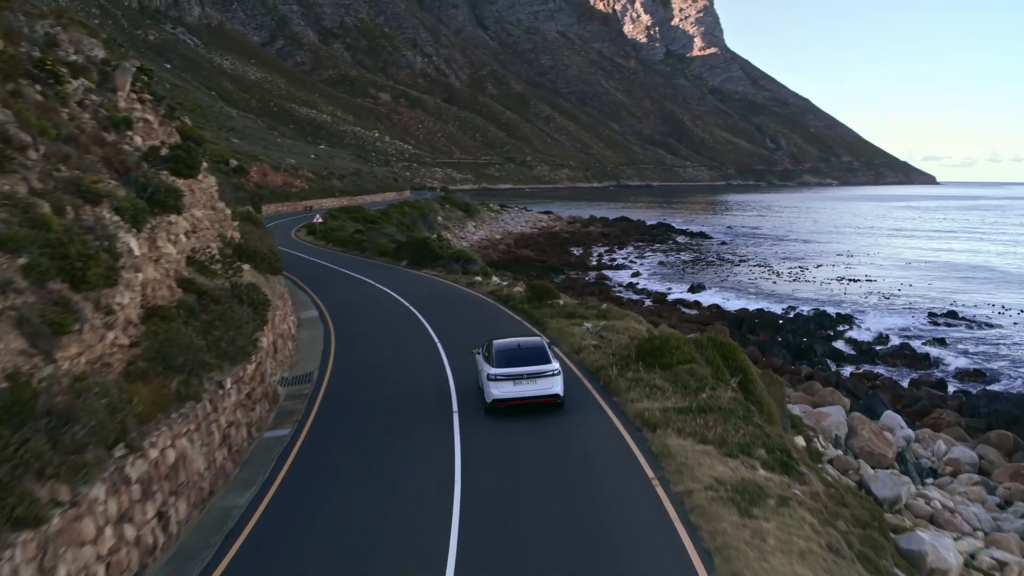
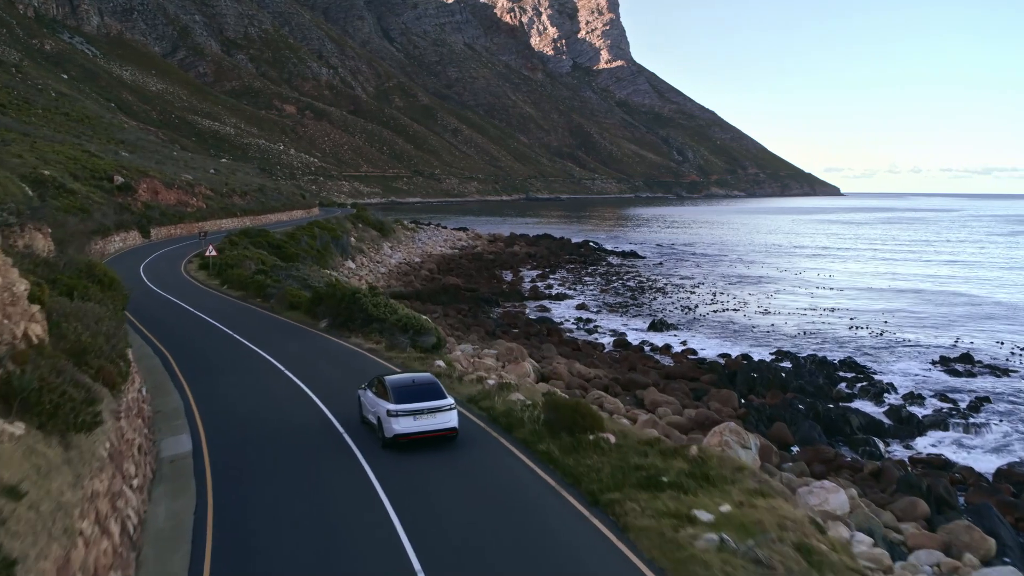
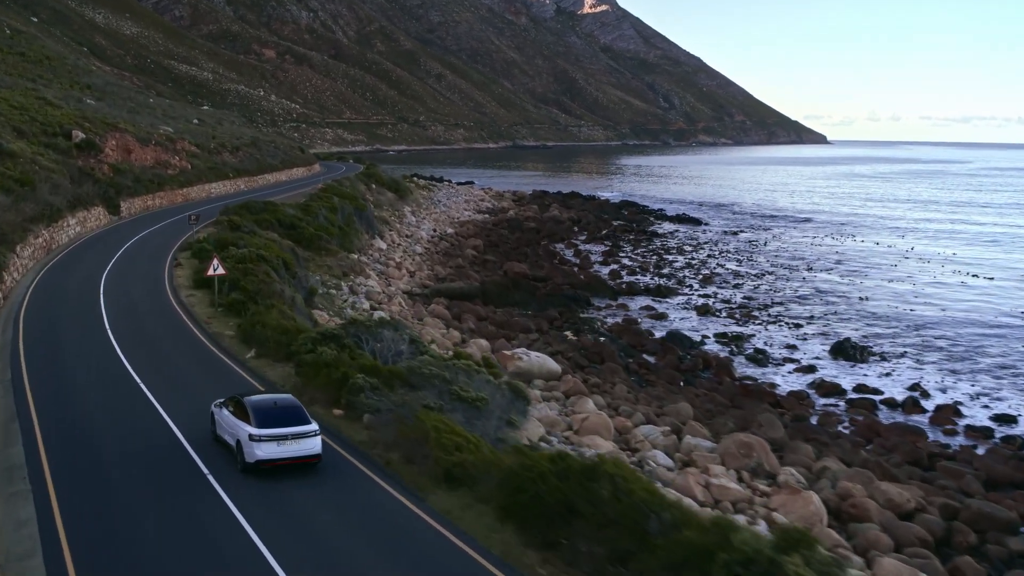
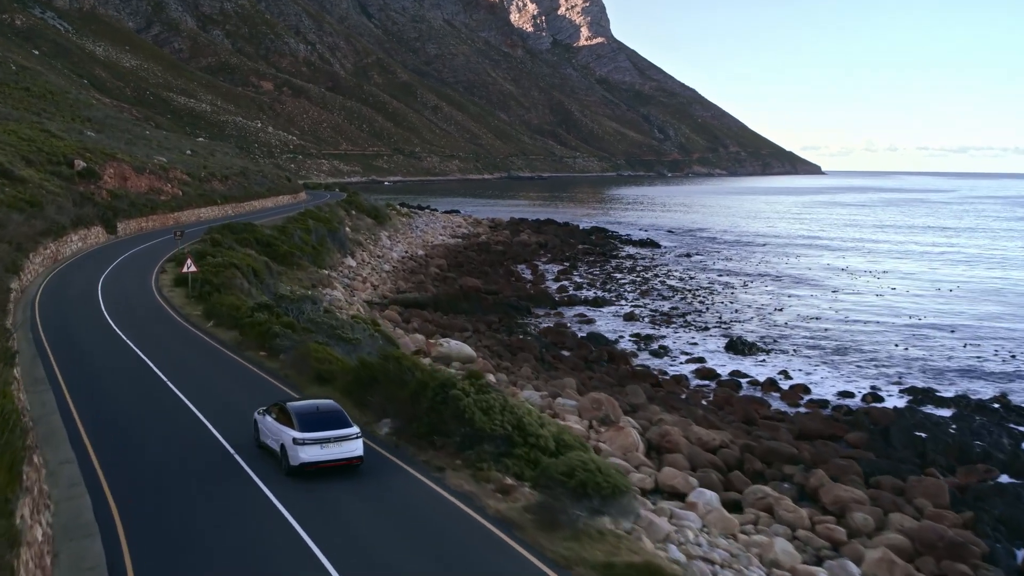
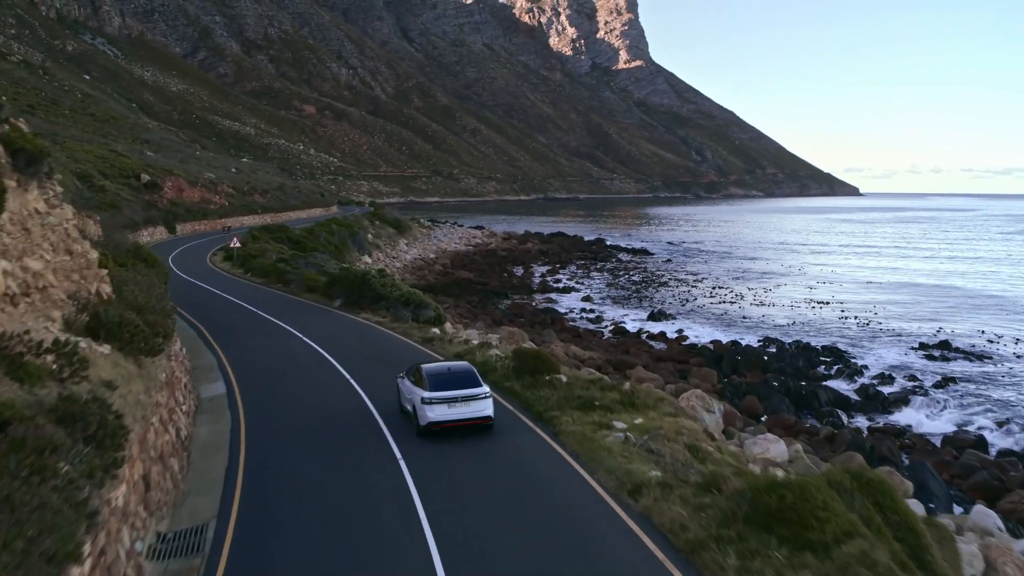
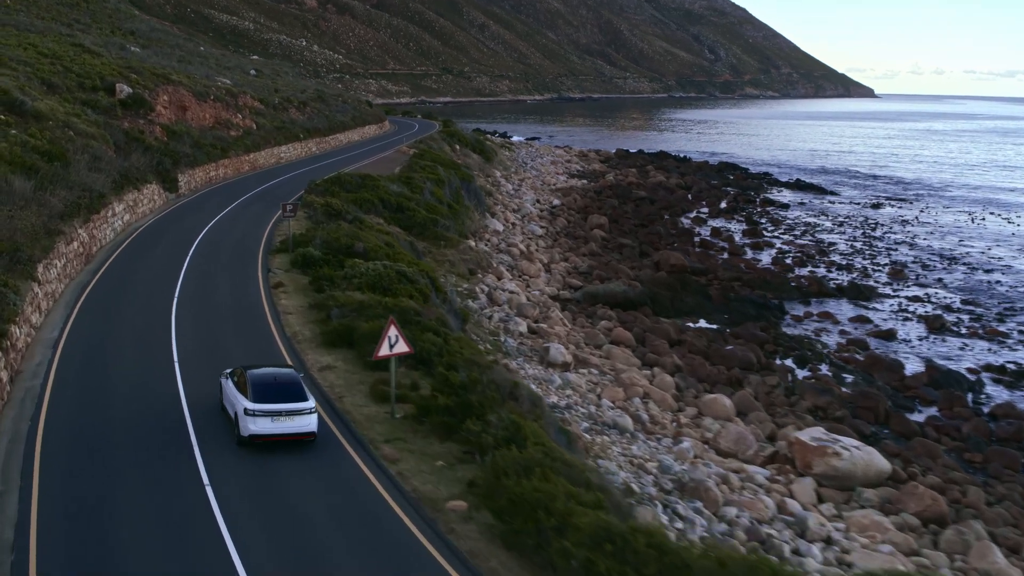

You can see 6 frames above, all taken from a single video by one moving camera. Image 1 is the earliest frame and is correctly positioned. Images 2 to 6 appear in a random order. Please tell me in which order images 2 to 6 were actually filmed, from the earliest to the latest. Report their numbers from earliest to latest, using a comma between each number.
5, 2, 4, 3, 6
